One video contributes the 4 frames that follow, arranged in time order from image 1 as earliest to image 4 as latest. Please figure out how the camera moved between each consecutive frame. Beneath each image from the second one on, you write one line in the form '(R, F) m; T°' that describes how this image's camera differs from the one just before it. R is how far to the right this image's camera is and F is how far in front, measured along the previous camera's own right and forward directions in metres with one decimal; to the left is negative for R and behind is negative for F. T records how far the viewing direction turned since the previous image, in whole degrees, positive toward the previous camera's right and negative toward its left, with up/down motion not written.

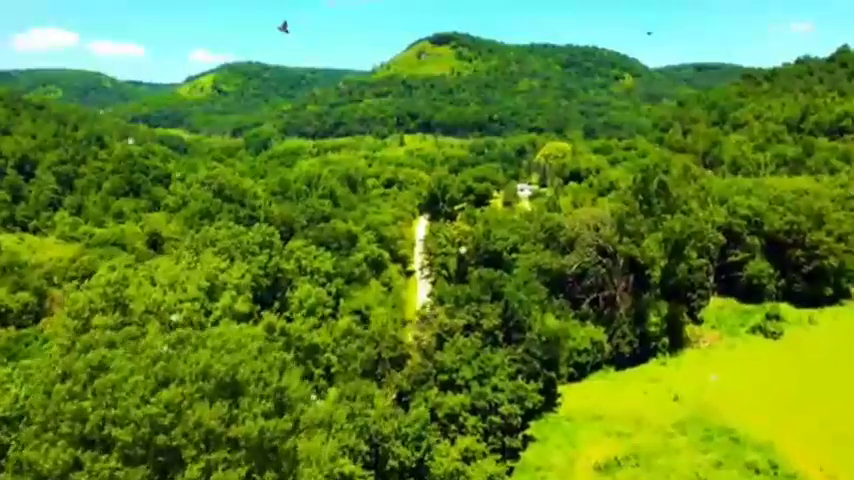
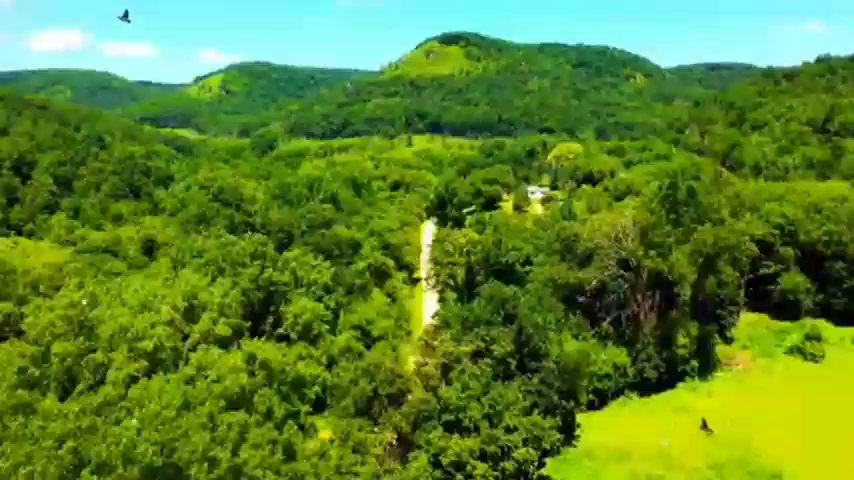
(+0.3, +6.6) m; -1°
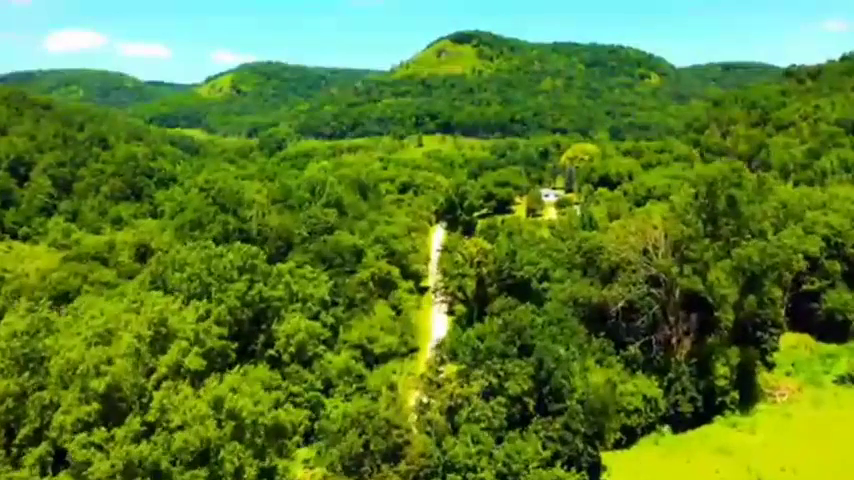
(+0.3, +7.4) m; -1°
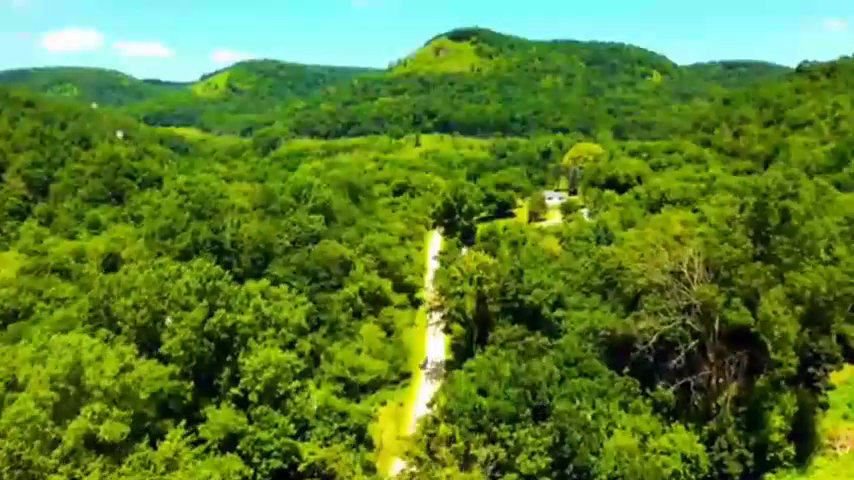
(+0.4, +10.3) m; 0°
